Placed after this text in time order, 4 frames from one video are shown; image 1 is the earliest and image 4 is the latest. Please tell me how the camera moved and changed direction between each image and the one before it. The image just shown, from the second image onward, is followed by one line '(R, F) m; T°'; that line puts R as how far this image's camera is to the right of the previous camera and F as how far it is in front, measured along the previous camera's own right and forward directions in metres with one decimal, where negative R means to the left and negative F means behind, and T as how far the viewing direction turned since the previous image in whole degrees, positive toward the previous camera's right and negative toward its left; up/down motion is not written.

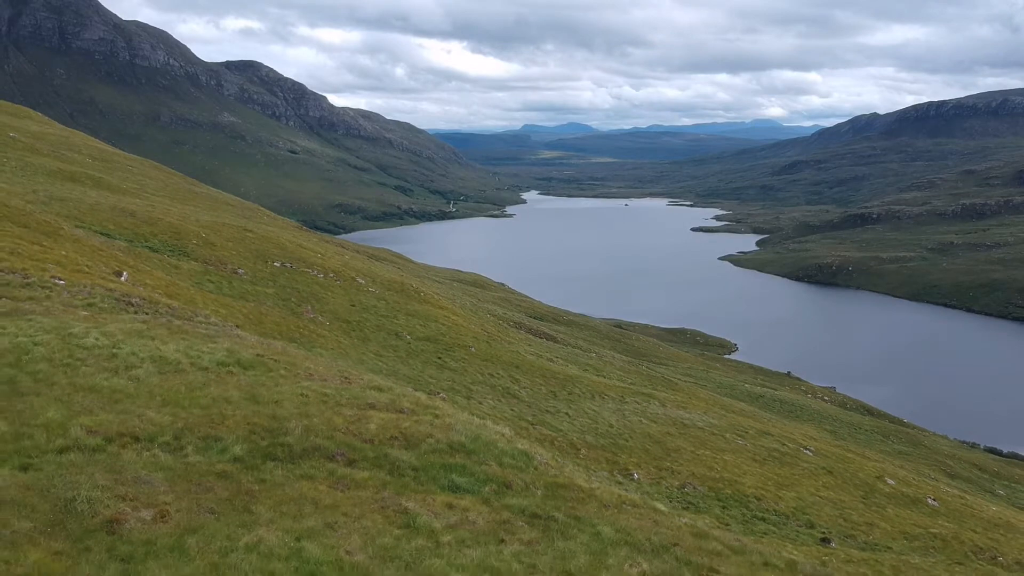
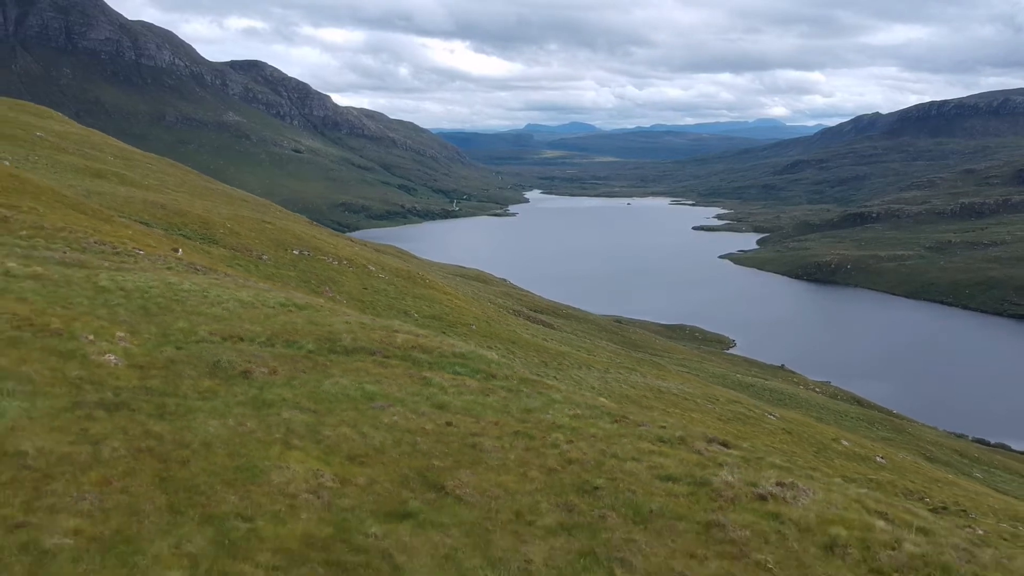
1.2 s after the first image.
(+0.6, -7.9) m; 0°
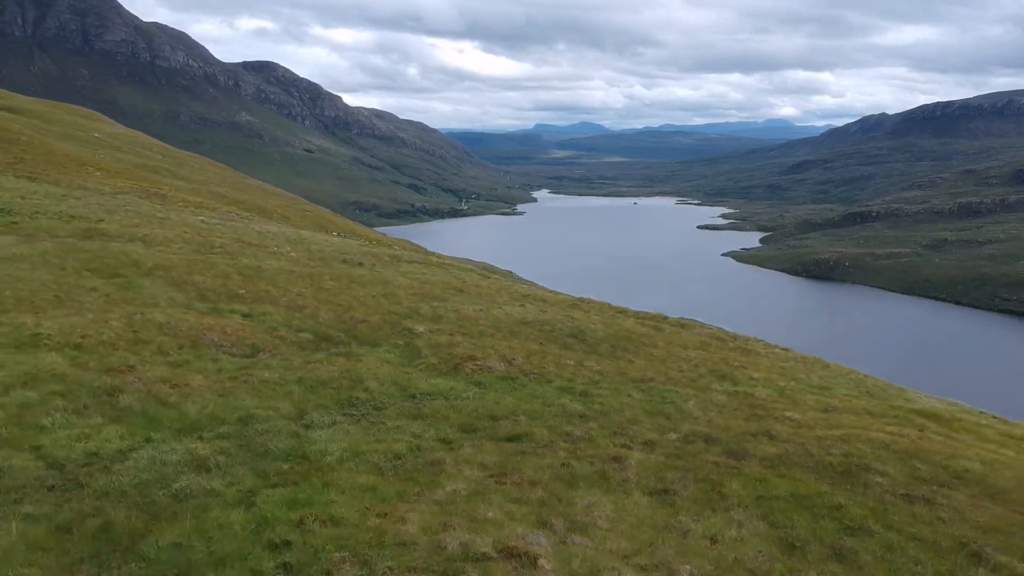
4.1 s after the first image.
(+1.2, -19.6) m; -1°
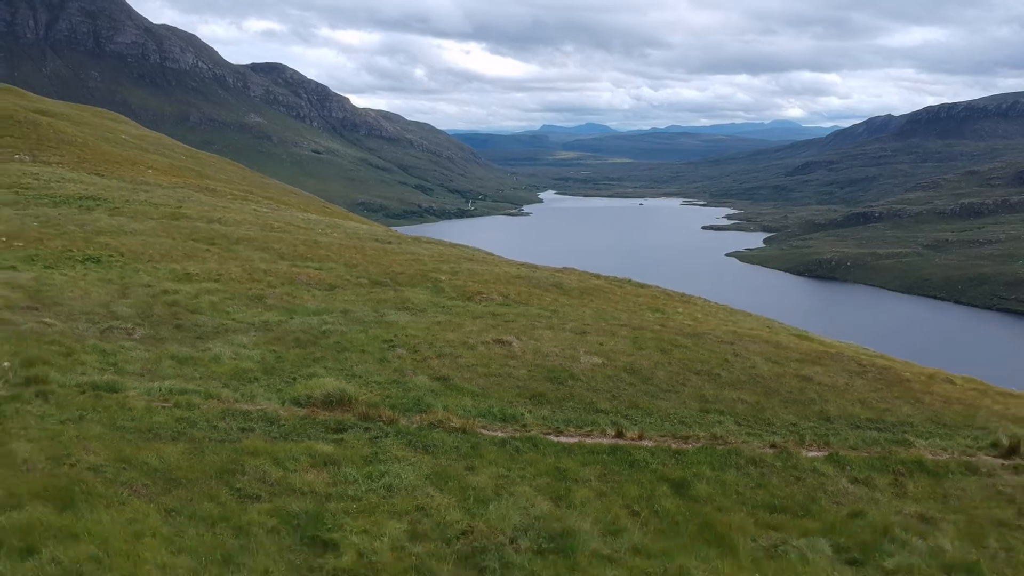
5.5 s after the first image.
(+0.4, -9.5) m; 0°
